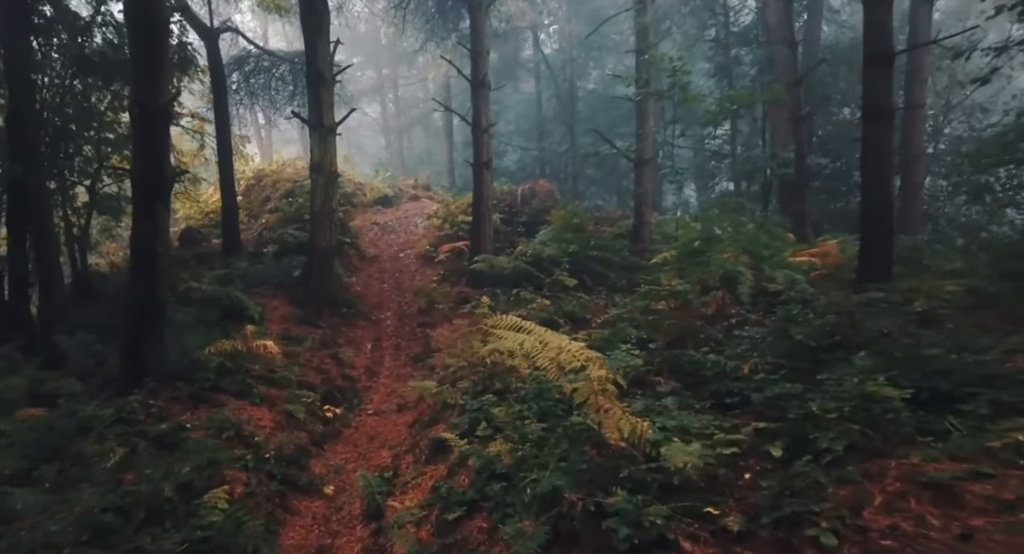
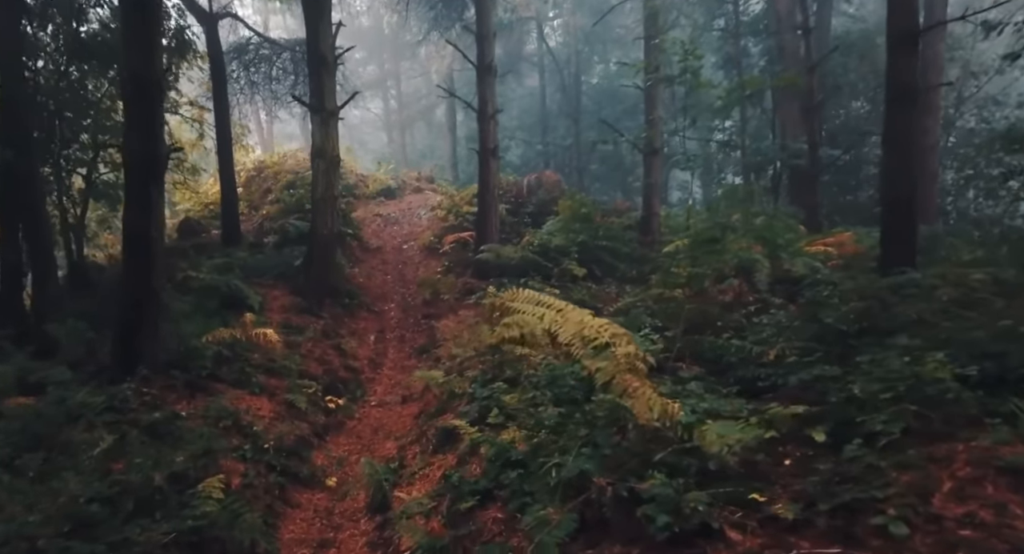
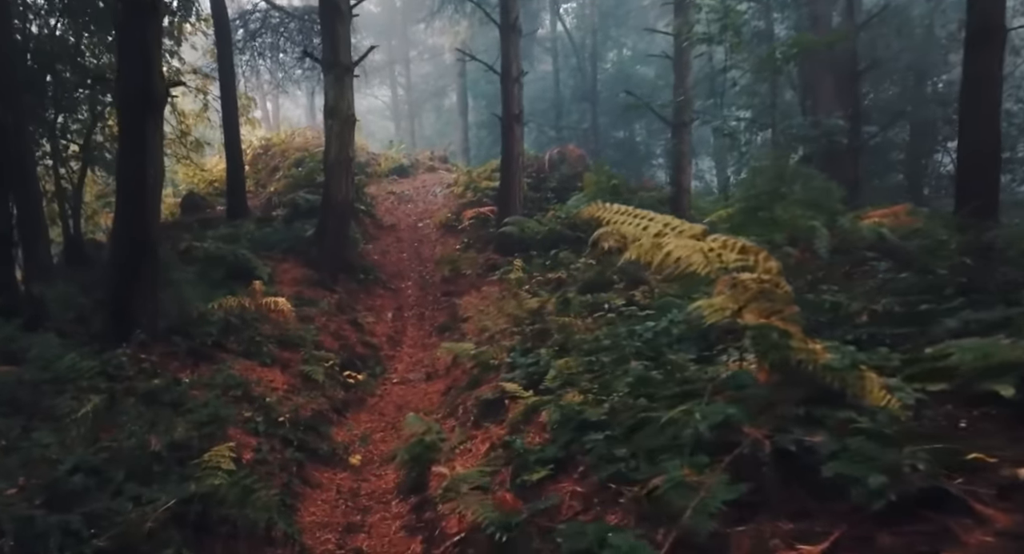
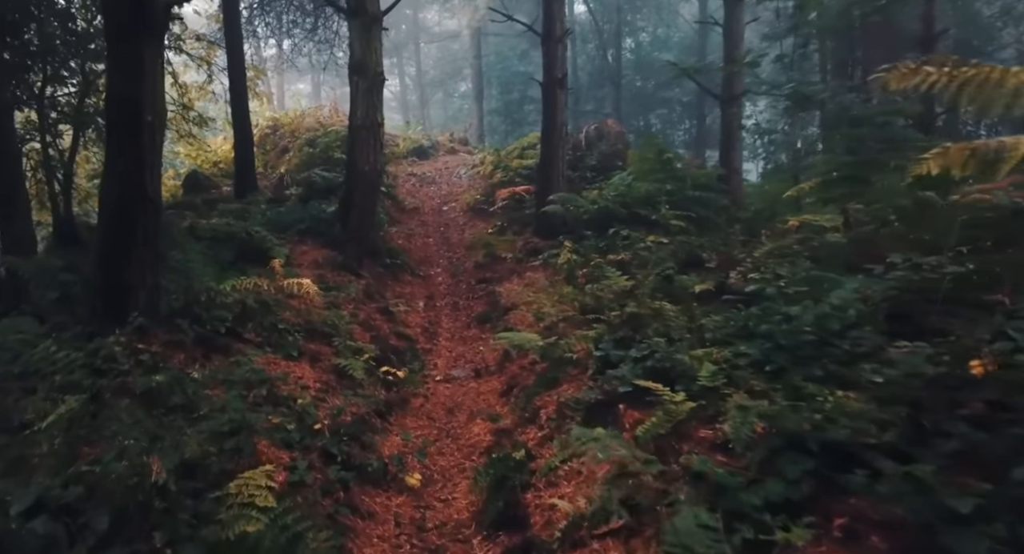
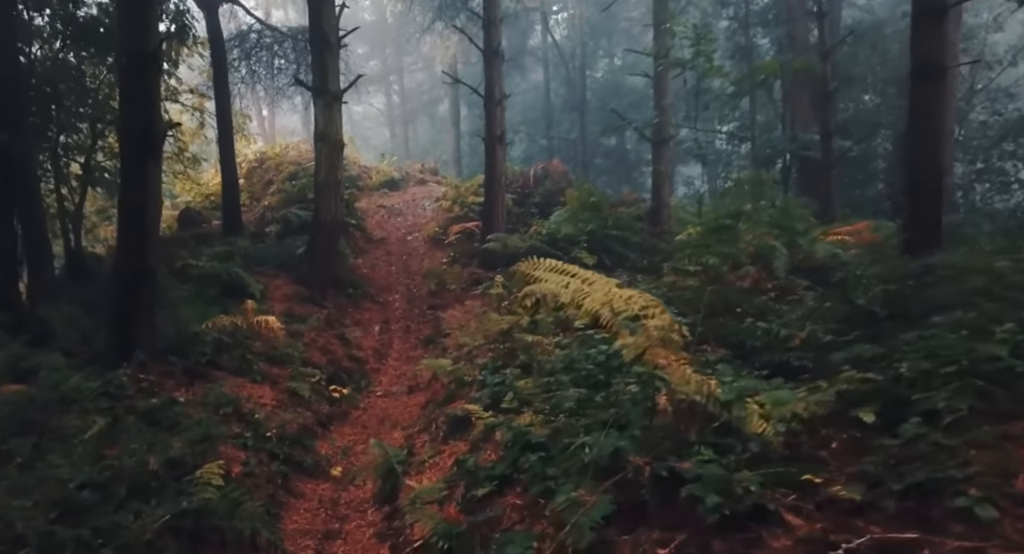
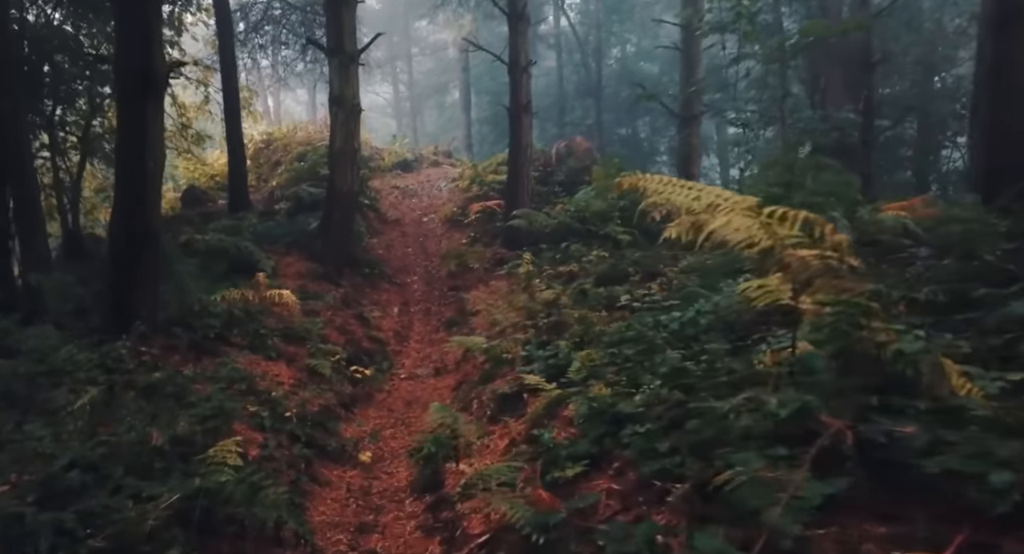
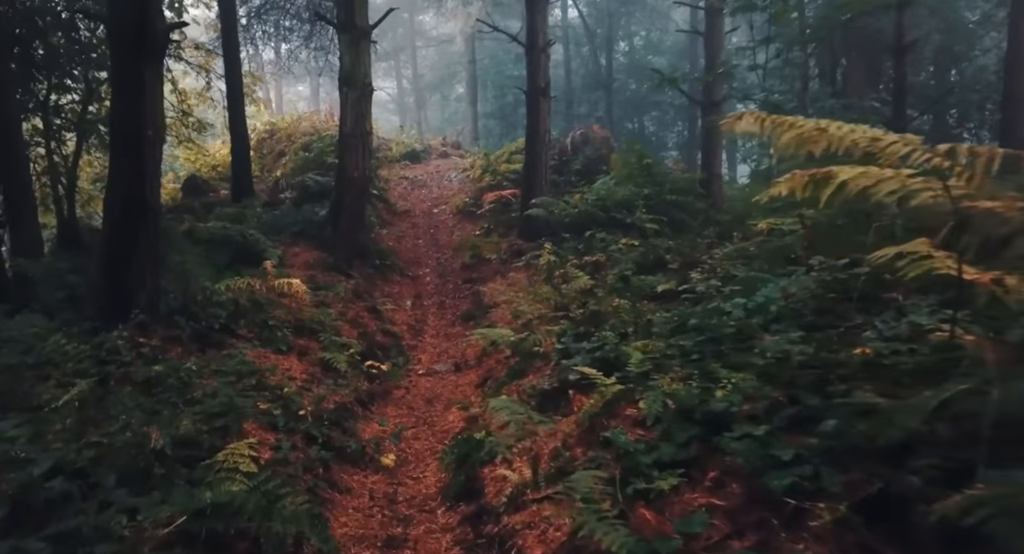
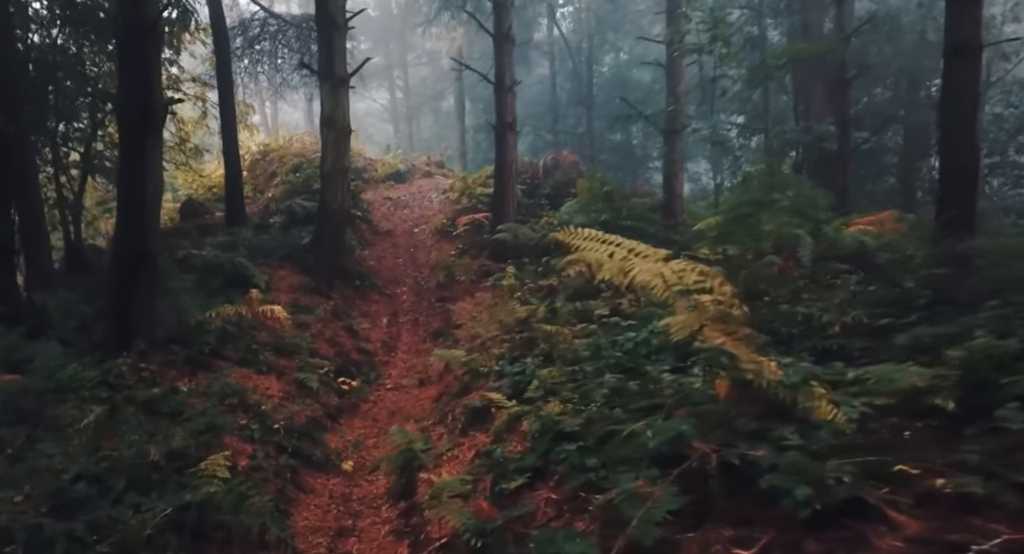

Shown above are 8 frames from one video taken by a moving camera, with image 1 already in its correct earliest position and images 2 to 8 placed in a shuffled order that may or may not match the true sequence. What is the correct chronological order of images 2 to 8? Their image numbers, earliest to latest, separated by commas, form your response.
2, 5, 8, 3, 6, 7, 4
